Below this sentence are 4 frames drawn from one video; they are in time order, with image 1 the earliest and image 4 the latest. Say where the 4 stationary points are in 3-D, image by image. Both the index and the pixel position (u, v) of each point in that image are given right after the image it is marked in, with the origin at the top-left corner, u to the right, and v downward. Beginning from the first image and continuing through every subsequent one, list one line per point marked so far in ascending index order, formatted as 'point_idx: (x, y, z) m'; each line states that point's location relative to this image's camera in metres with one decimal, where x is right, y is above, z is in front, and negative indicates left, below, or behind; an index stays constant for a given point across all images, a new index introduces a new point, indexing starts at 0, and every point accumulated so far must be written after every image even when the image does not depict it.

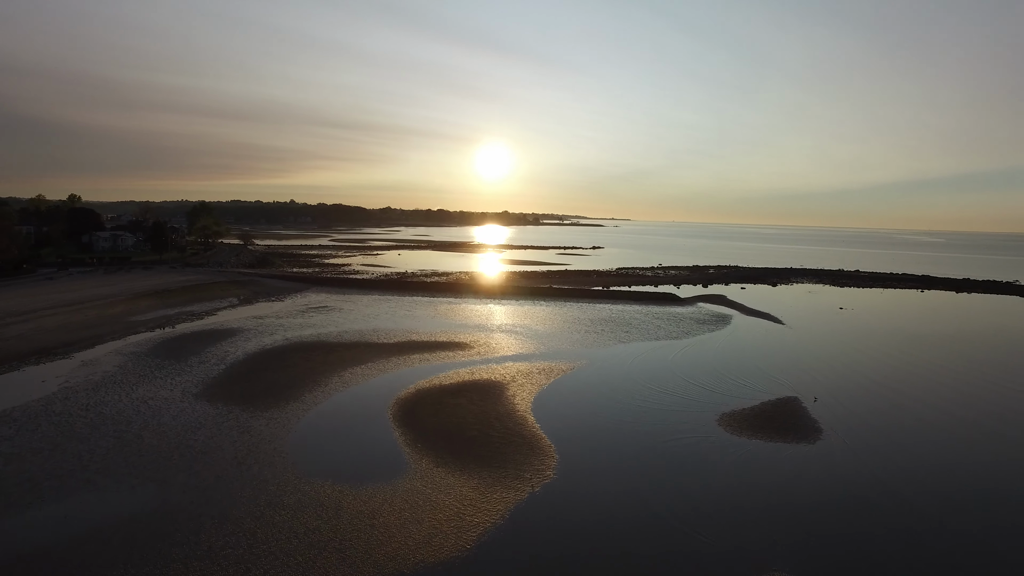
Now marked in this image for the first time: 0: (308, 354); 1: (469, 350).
0: (-6.3, -2.1, +16.4) m
1: (-1.3, -2.1, +17.6) m
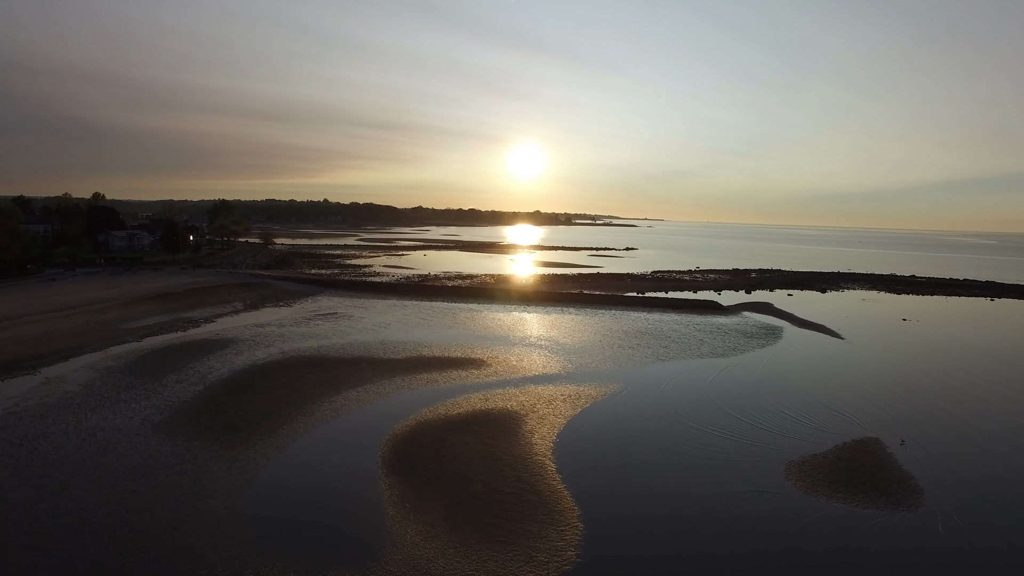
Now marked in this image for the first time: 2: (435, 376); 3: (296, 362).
0: (-5.7, -2.3, +14.5) m
1: (-0.8, -2.4, +15.4) m
2: (-2.1, -2.4, +14.9) m
3: (-6.2, -2.1, +15.5) m
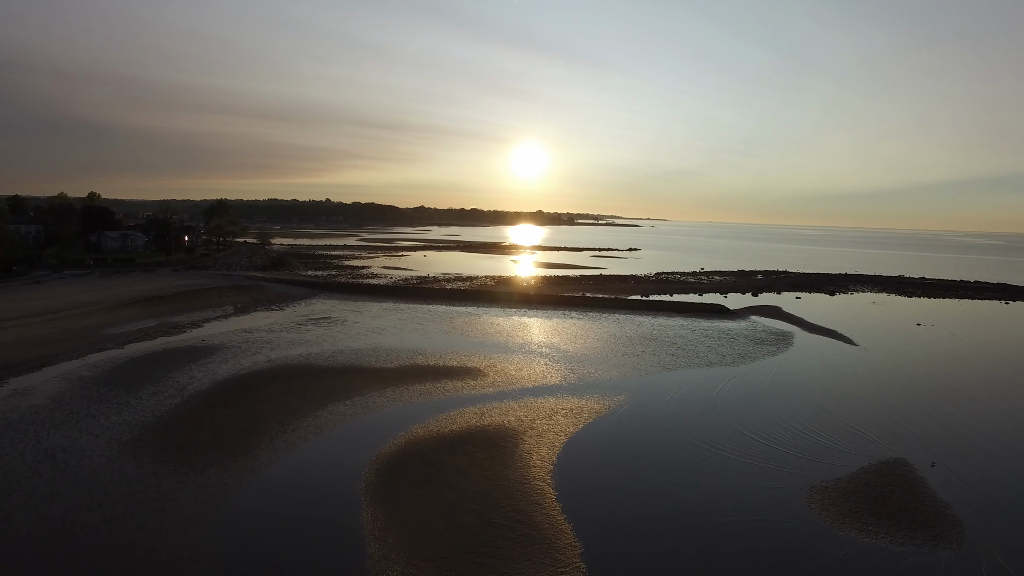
0: (-5.8, -2.5, +13.7) m
1: (-0.8, -2.5, +14.5) m
2: (-2.2, -2.6, +14.1) m
3: (-6.3, -2.3, +14.7) m
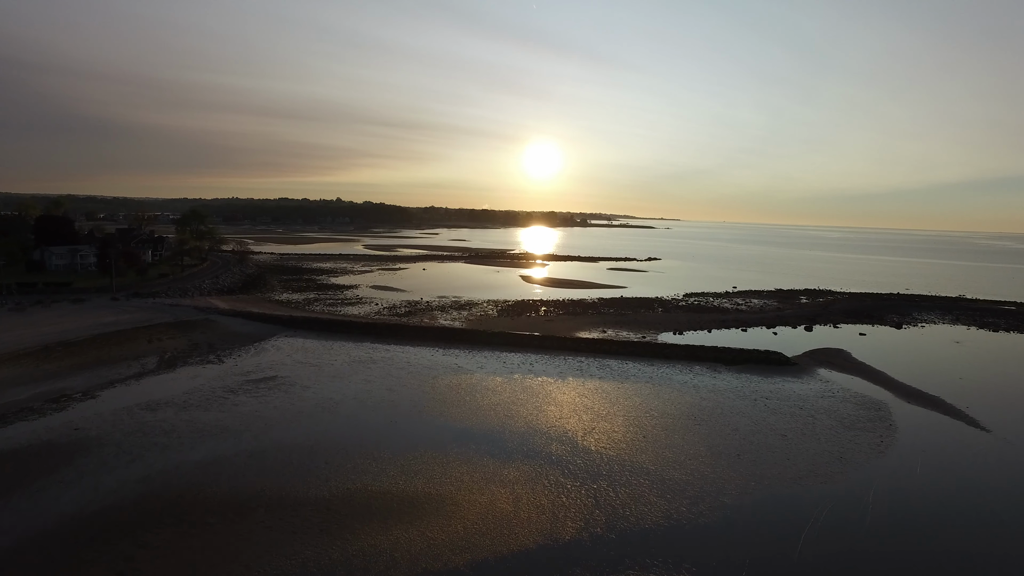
0: (-5.9, -4.1, +8.6) m
1: (-1.0, -4.2, +9.3) m
2: (-2.3, -4.2, +8.8) m
3: (-6.4, -3.9, +9.5) m
